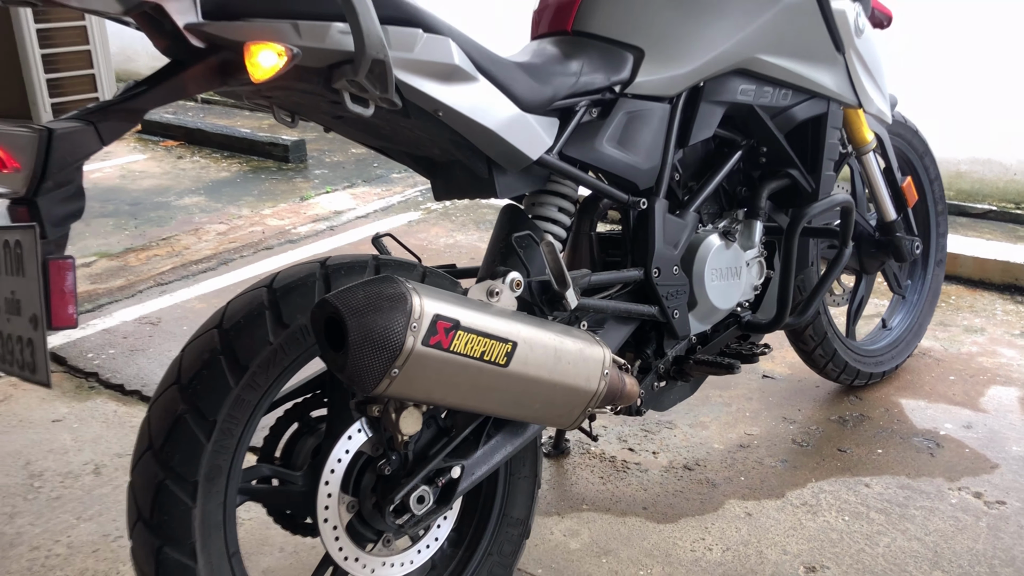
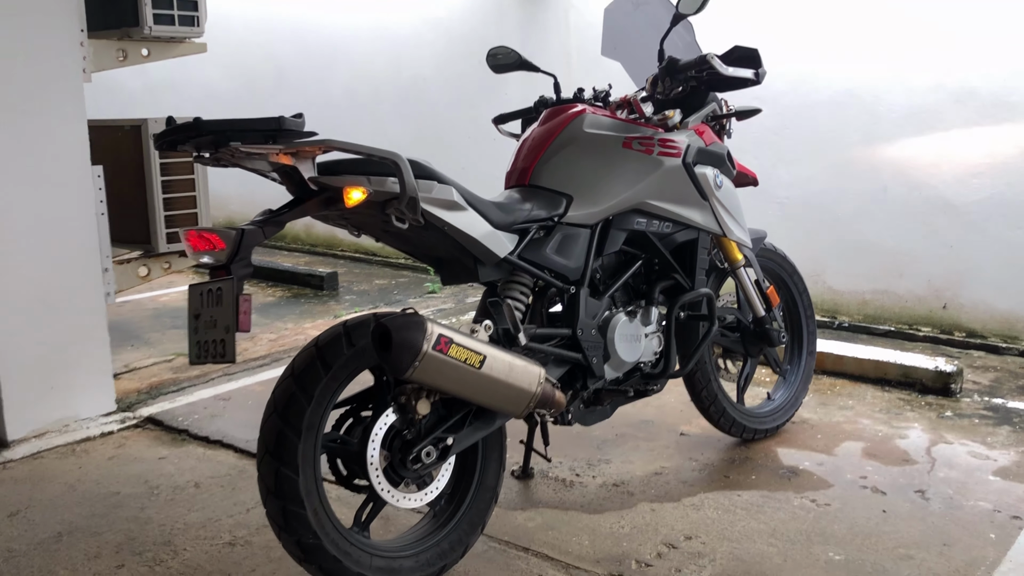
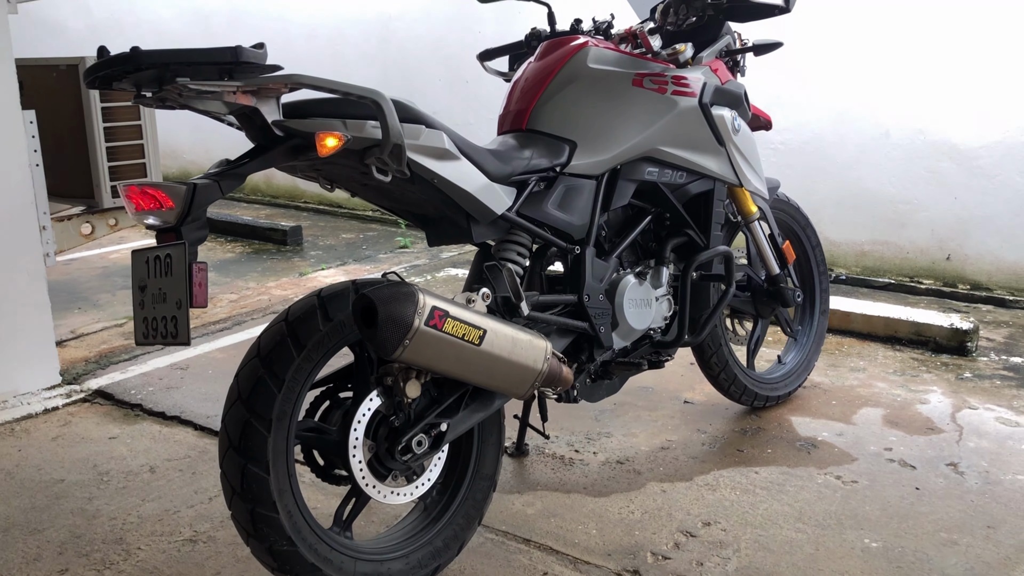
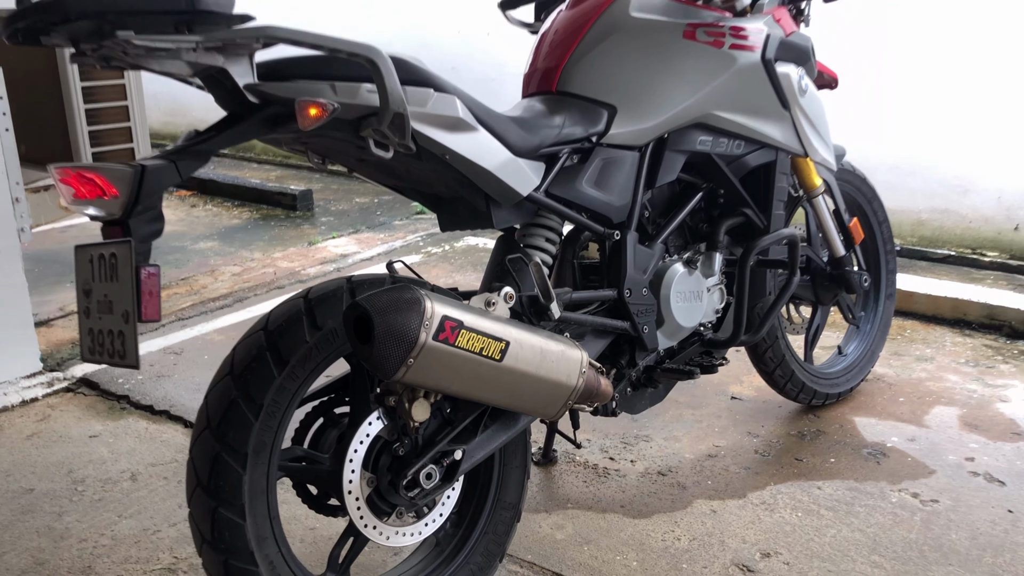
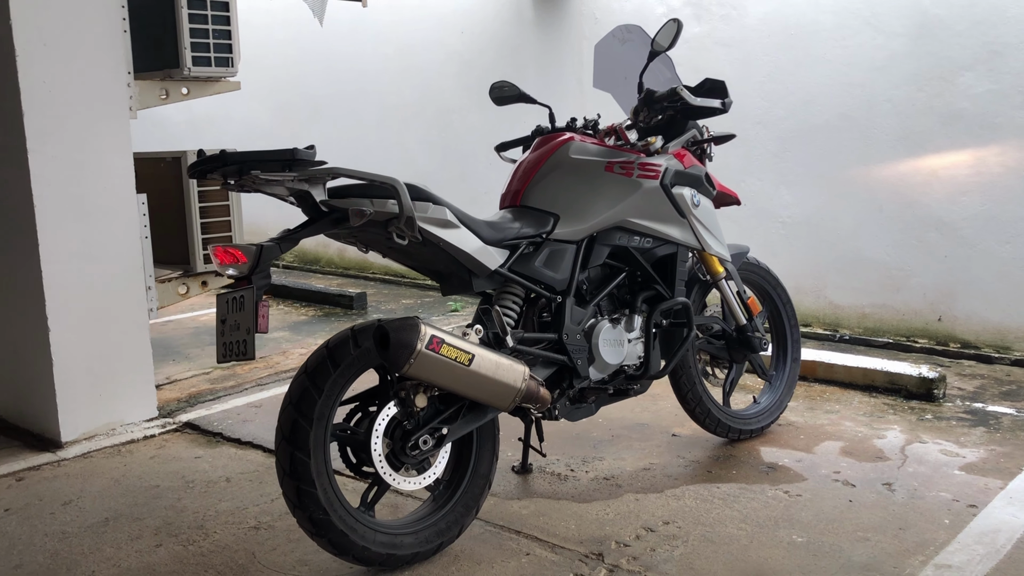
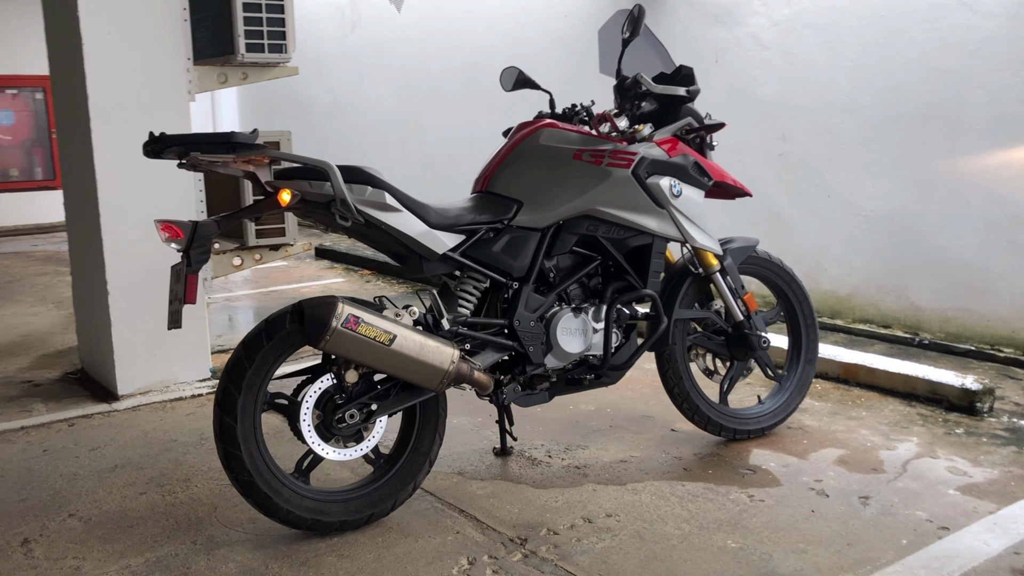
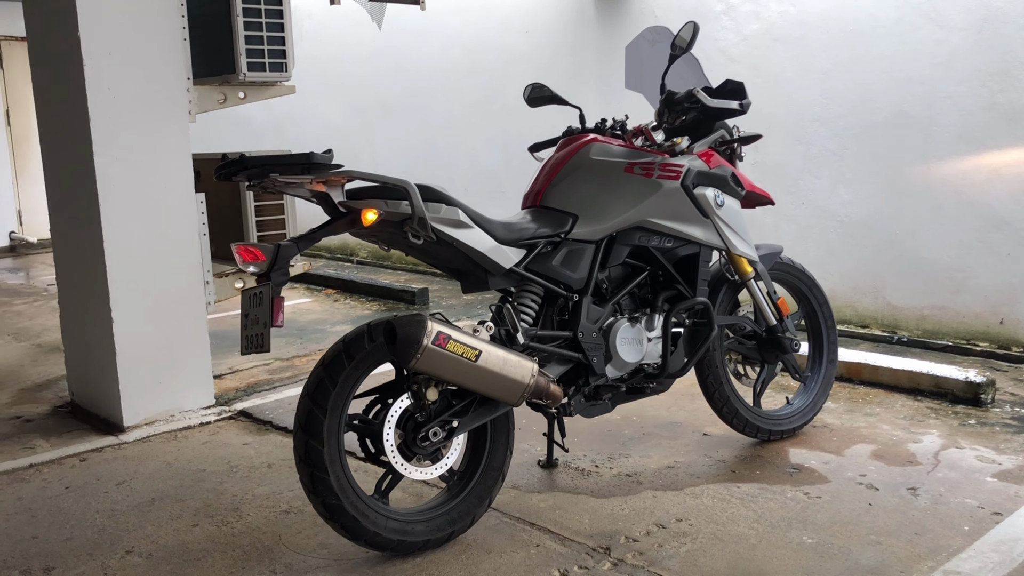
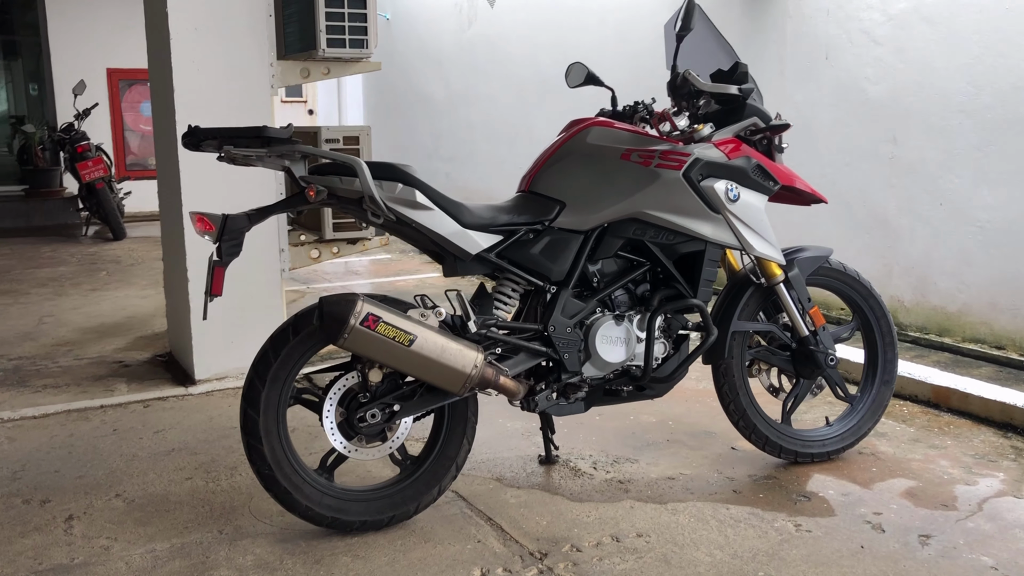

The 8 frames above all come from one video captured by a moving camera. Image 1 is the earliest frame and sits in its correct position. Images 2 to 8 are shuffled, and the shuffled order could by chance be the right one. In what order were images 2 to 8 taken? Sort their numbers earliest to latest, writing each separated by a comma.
4, 3, 2, 5, 7, 6, 8
